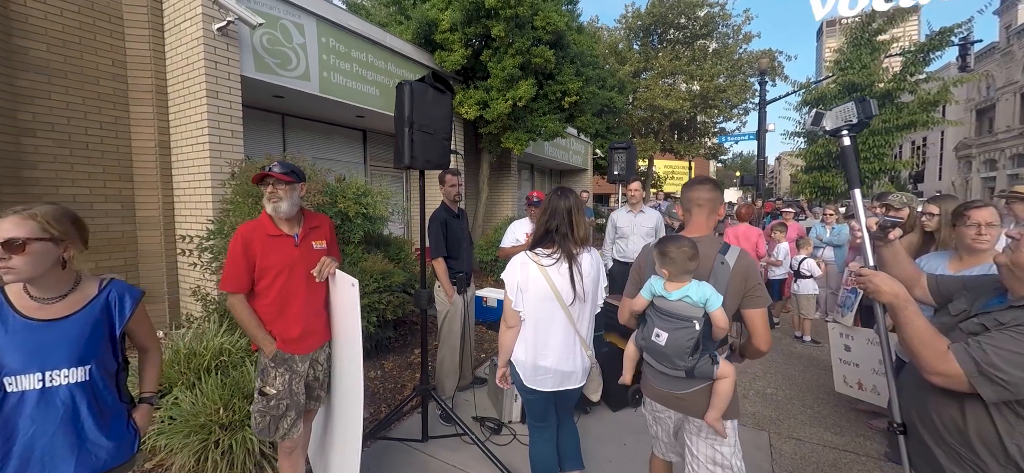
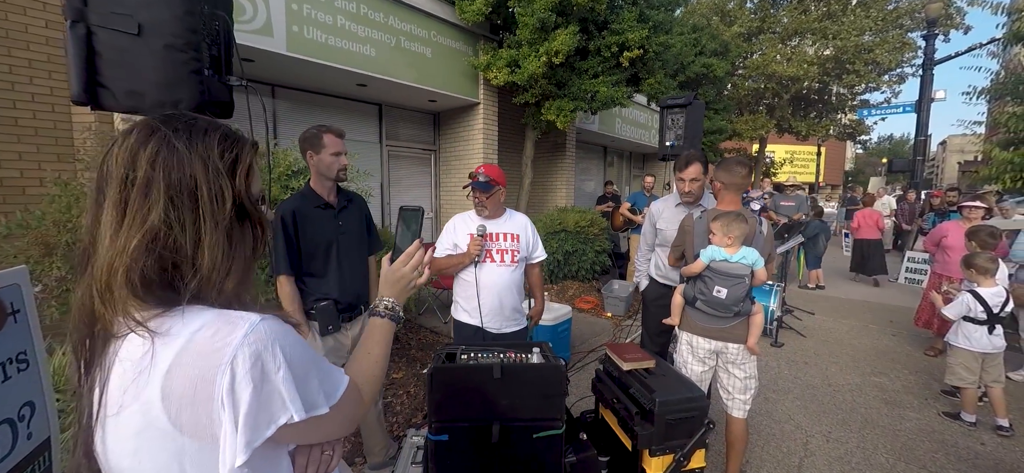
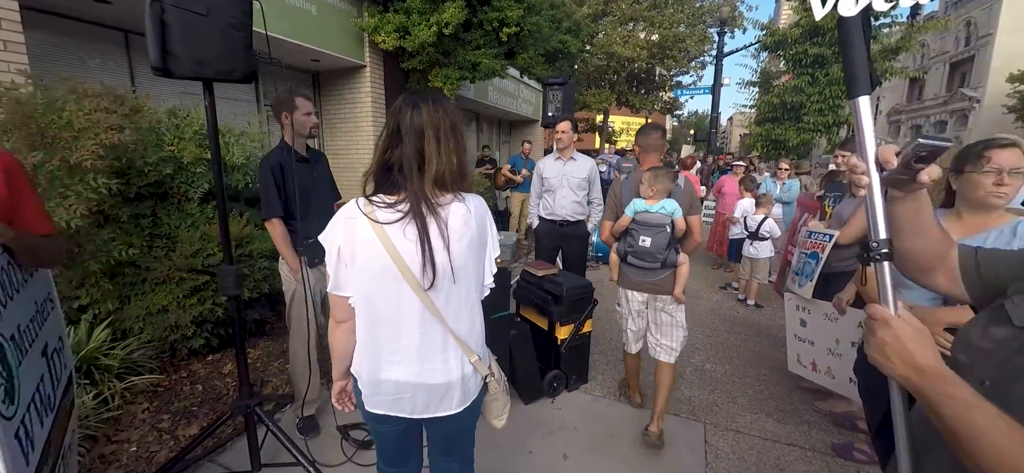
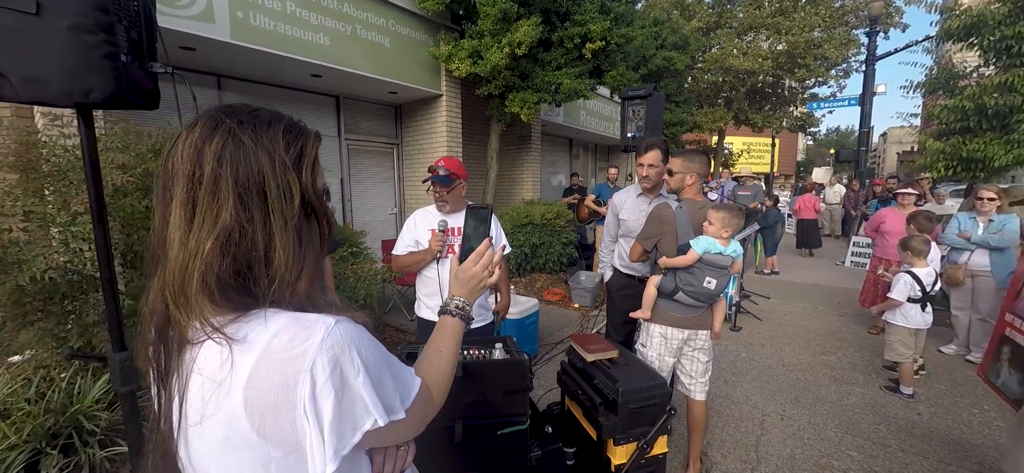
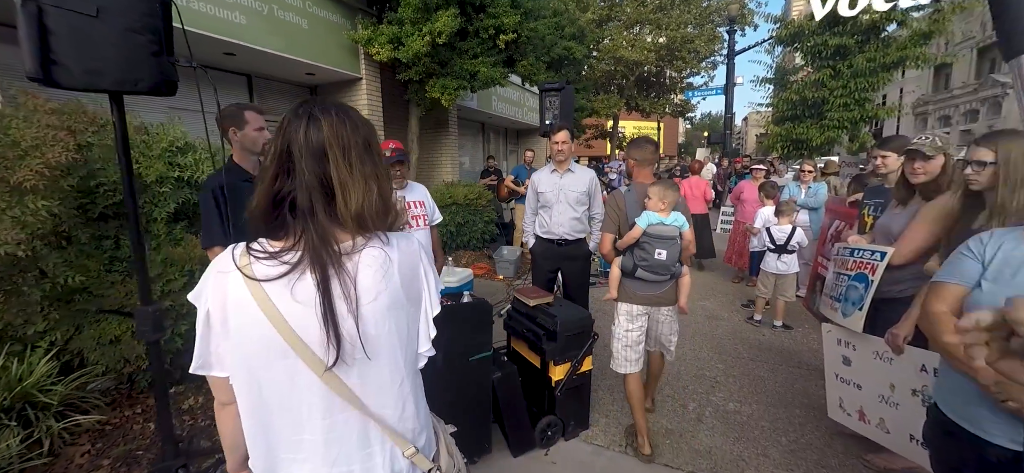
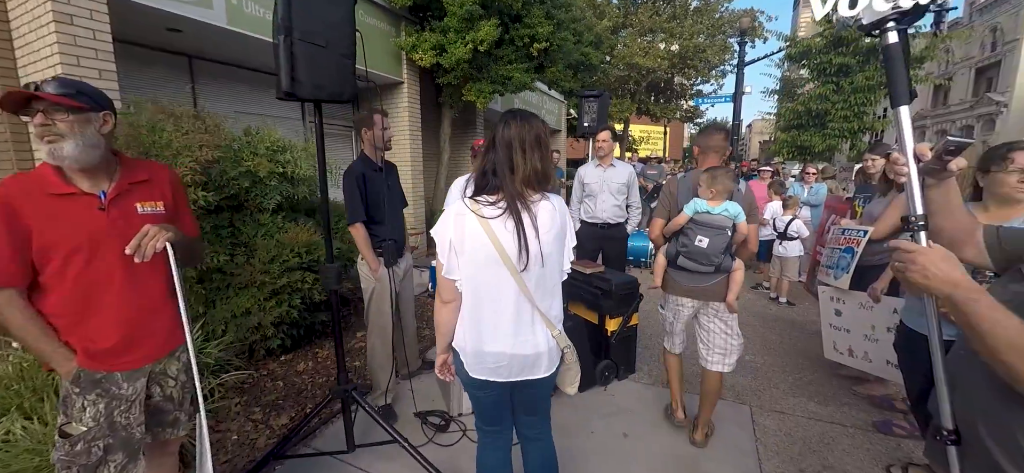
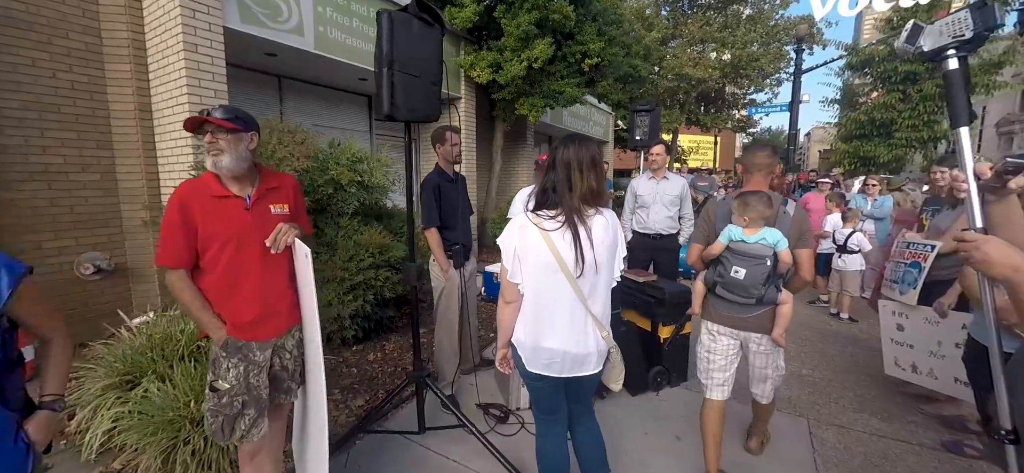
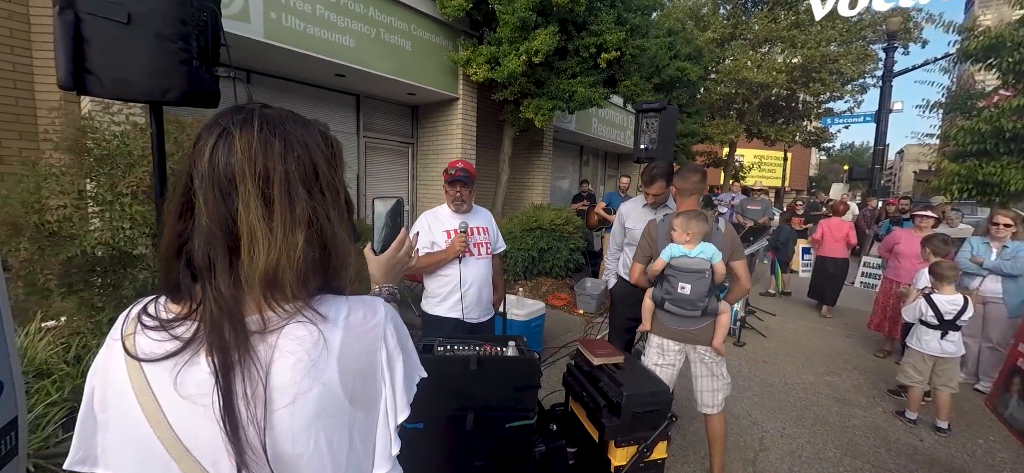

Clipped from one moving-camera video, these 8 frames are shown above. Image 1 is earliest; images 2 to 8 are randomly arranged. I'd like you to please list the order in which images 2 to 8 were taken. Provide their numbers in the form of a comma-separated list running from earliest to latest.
7, 6, 3, 5, 8, 2, 4
